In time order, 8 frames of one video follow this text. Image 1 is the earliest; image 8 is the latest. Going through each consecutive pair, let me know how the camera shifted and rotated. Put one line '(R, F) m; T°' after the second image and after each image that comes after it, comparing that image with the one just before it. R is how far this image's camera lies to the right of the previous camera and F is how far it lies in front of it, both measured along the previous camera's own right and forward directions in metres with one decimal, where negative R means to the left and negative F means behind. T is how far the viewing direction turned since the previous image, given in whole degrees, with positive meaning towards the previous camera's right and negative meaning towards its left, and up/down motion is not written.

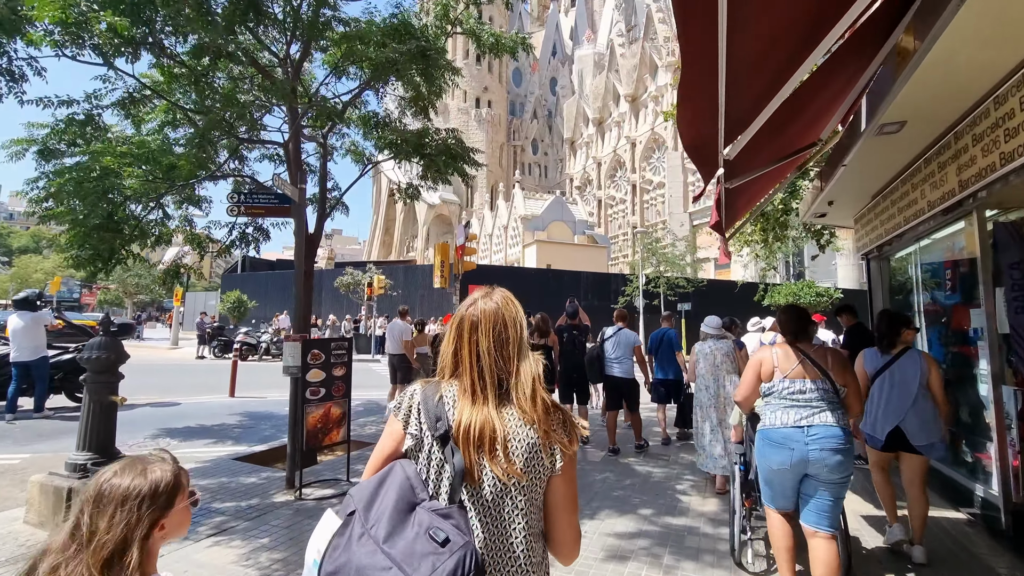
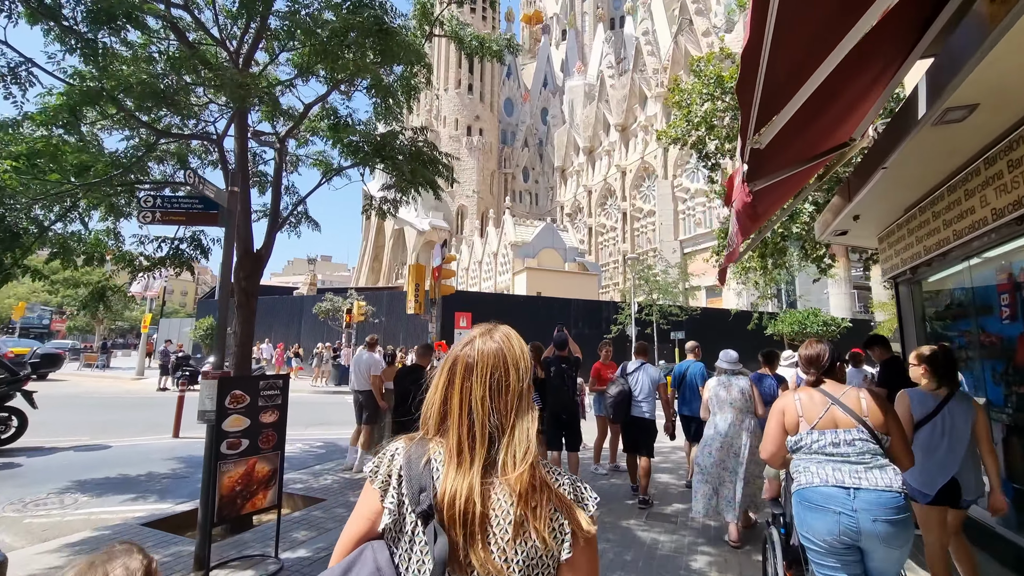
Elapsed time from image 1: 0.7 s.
(+0.1, +0.8) m; +1°
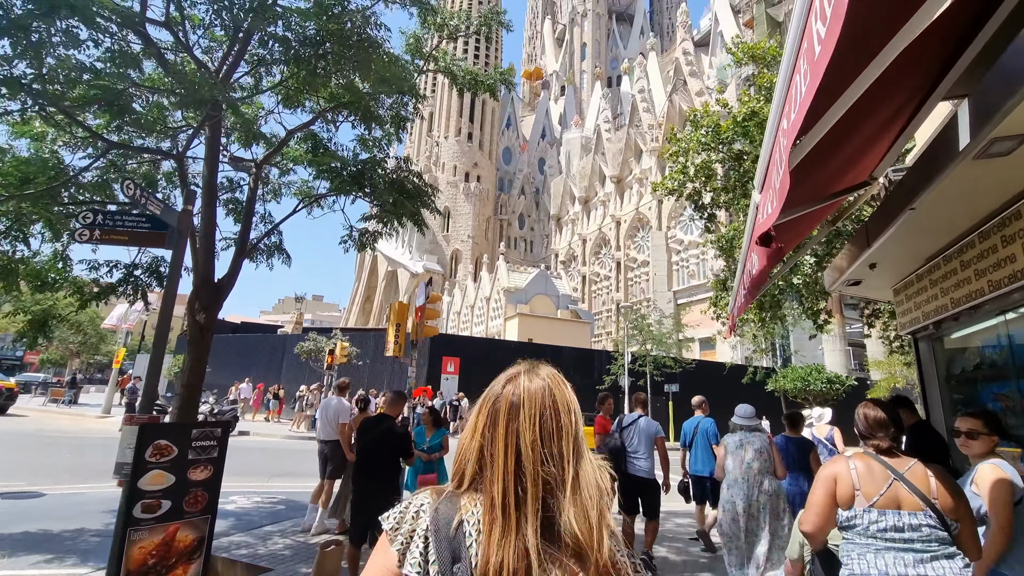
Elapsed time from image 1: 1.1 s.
(+0.1, +0.4) m; +1°
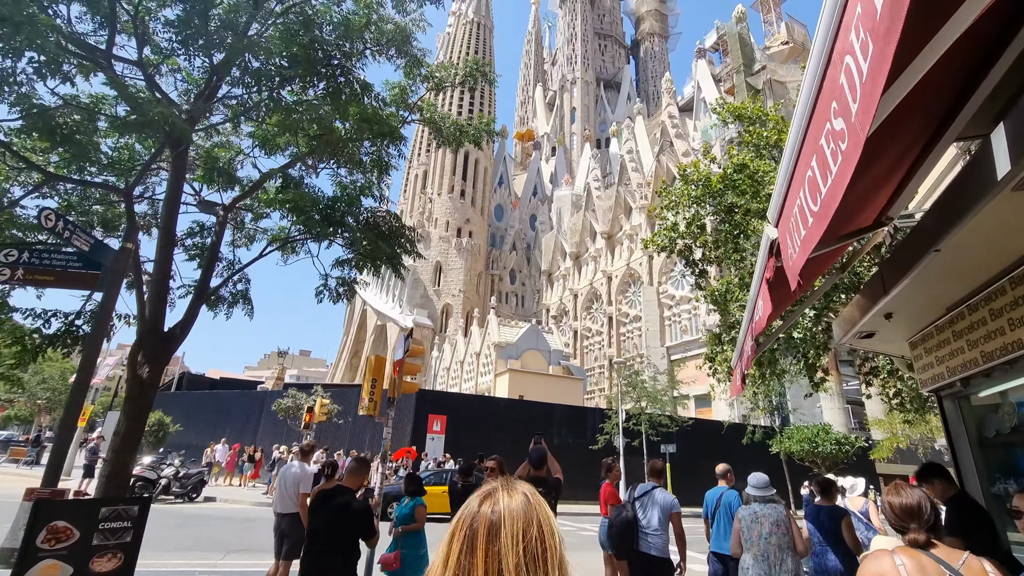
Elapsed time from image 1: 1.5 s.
(+0.1, +0.4) m; +1°
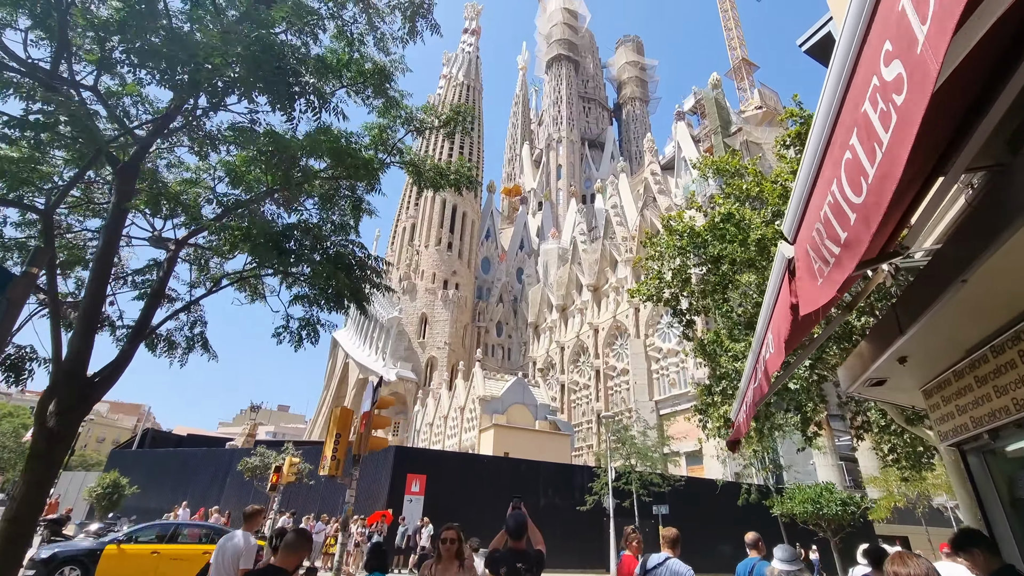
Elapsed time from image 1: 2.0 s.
(+0.1, +0.4) m; +1°
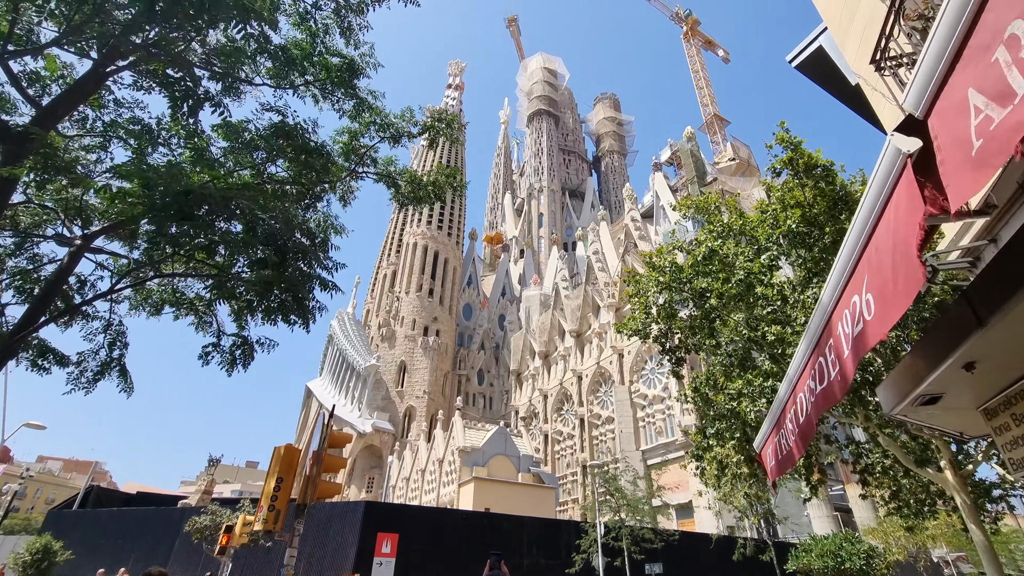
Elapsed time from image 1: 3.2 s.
(0.0, +0.7) m; +2°
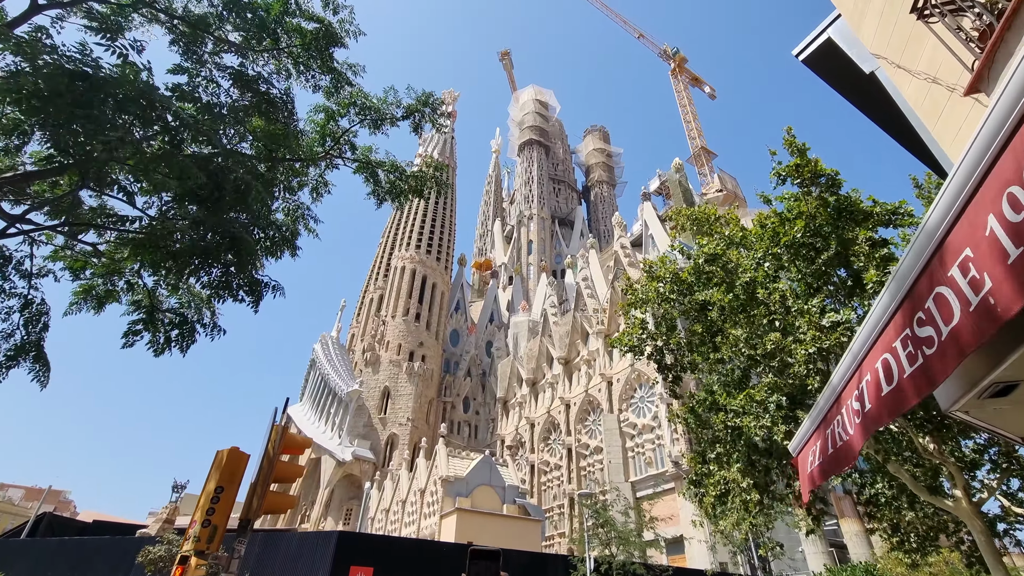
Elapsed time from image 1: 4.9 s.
(0.0, +0.6) m; +1°
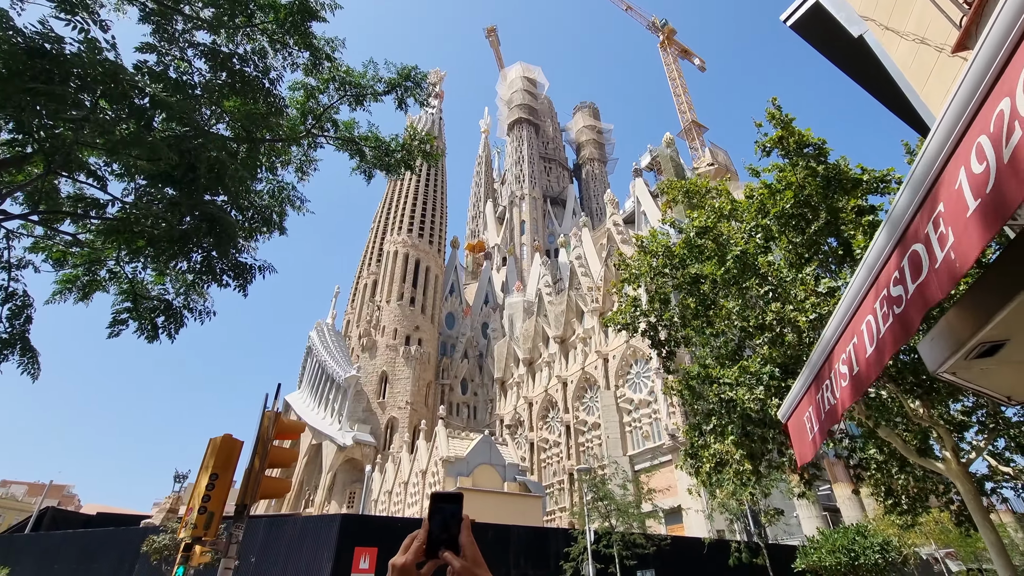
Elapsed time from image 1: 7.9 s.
(0.0, 0.0) m; +1°
